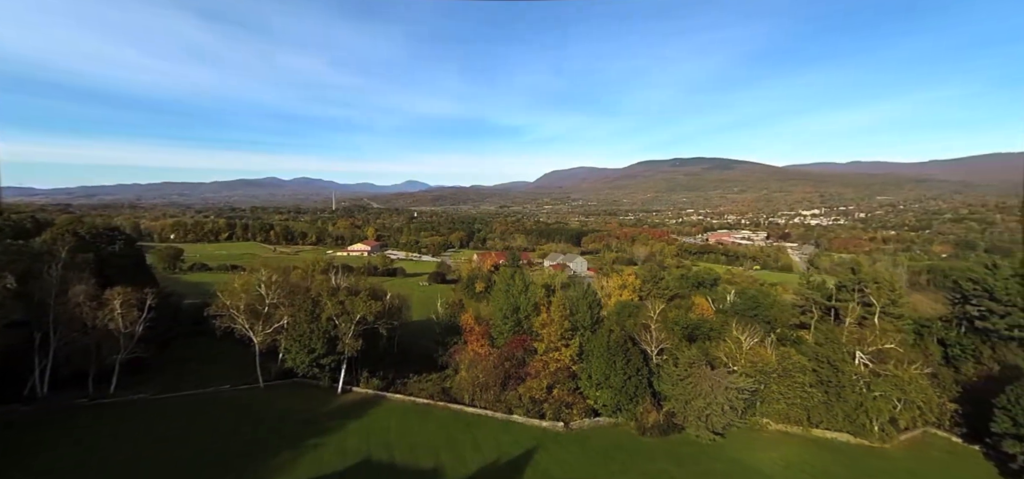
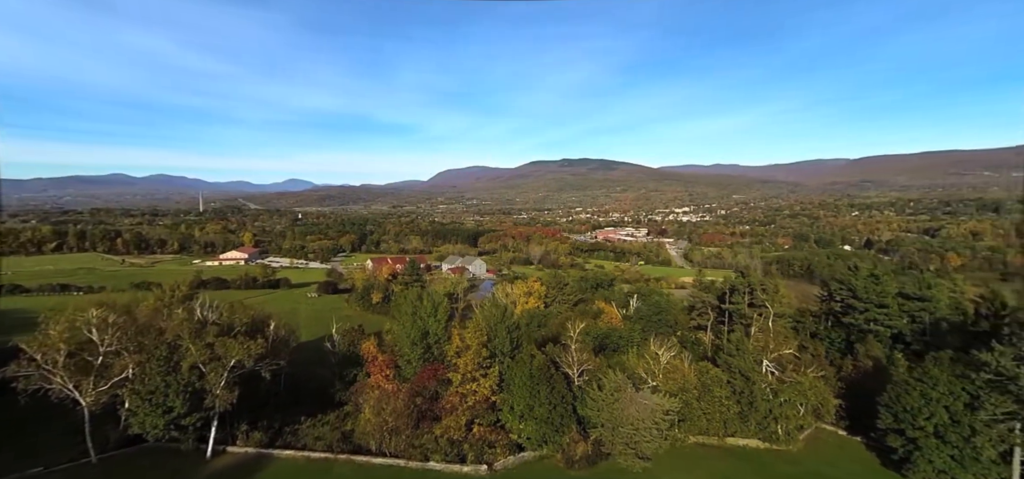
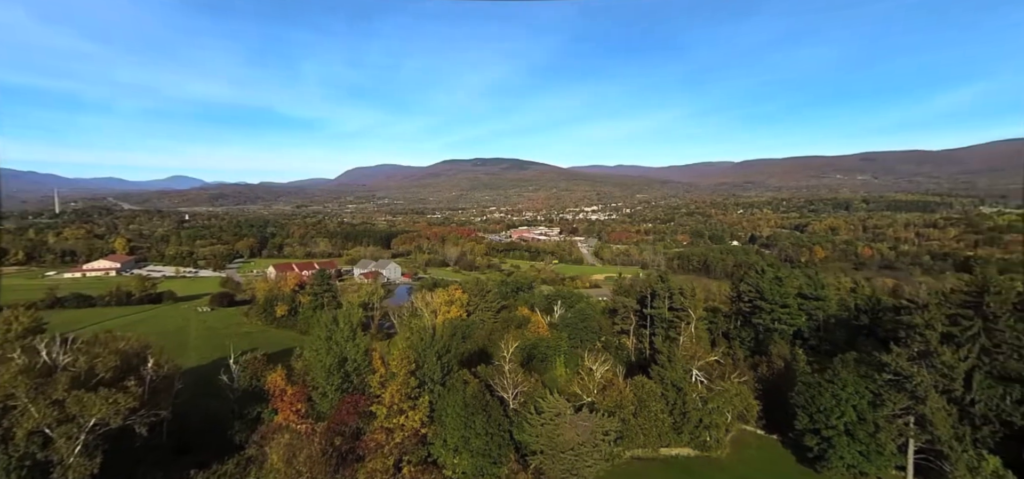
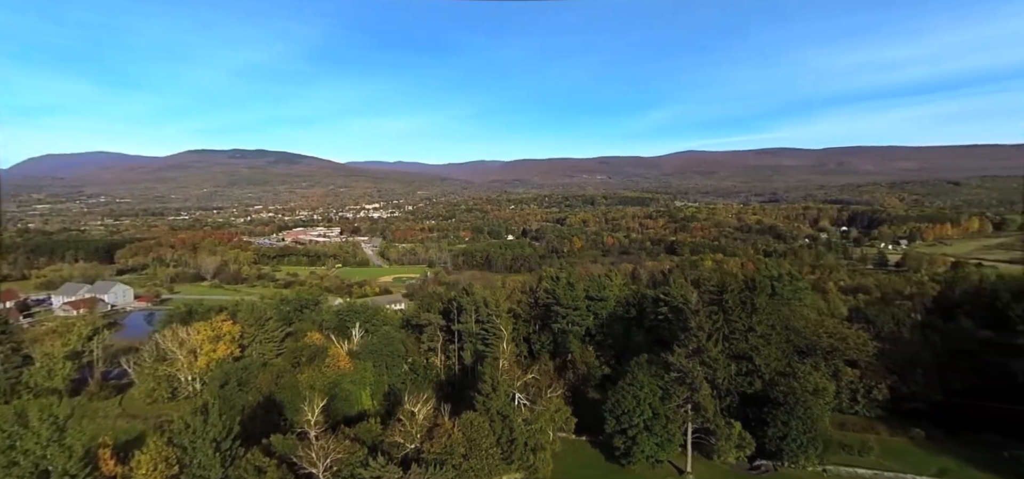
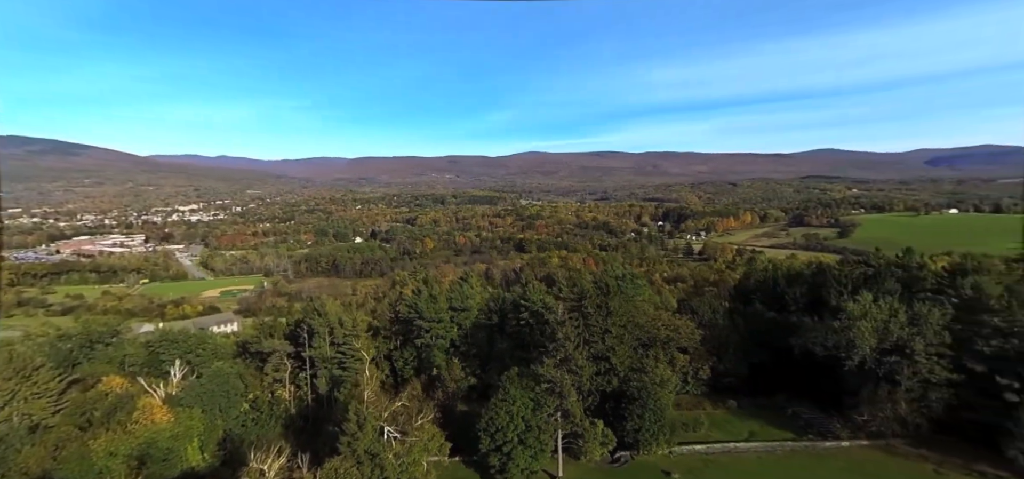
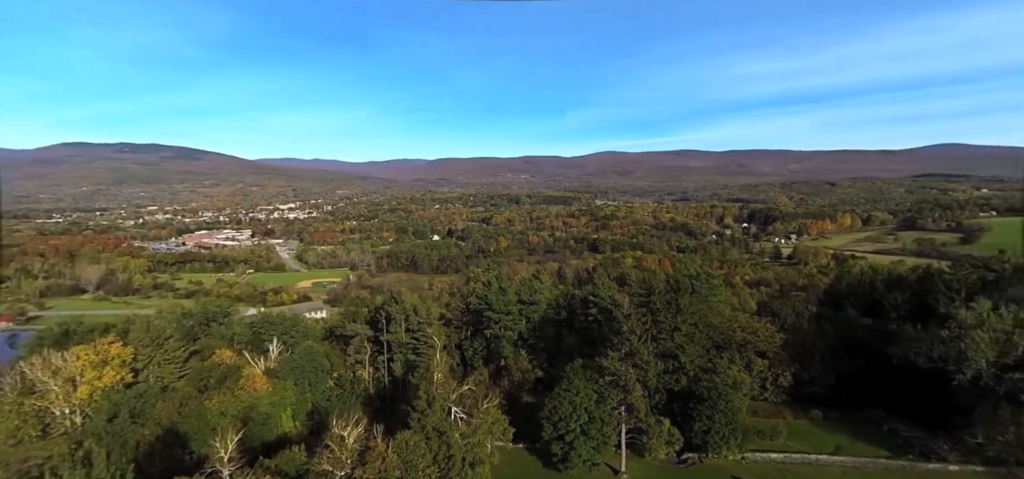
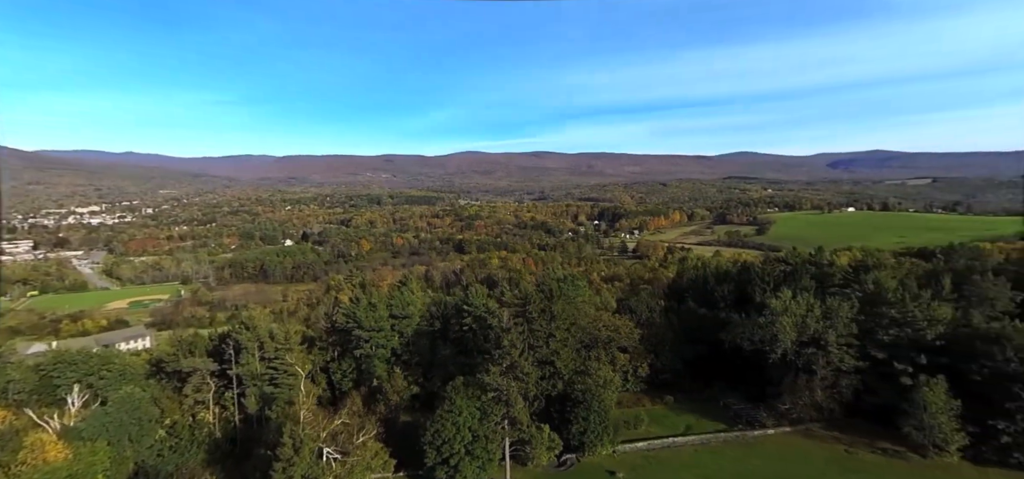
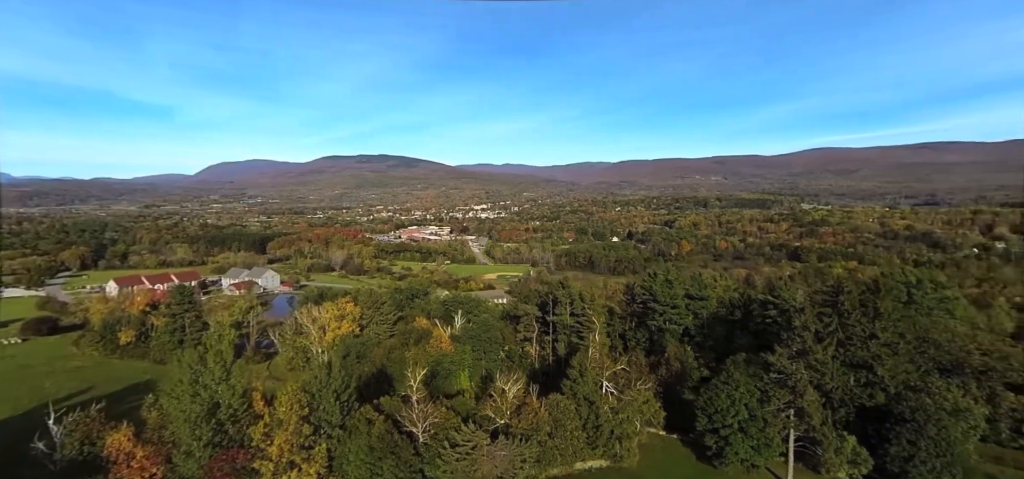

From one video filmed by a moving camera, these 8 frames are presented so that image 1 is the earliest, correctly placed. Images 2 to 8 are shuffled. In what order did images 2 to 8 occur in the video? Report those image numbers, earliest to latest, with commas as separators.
2, 3, 8, 4, 6, 5, 7
